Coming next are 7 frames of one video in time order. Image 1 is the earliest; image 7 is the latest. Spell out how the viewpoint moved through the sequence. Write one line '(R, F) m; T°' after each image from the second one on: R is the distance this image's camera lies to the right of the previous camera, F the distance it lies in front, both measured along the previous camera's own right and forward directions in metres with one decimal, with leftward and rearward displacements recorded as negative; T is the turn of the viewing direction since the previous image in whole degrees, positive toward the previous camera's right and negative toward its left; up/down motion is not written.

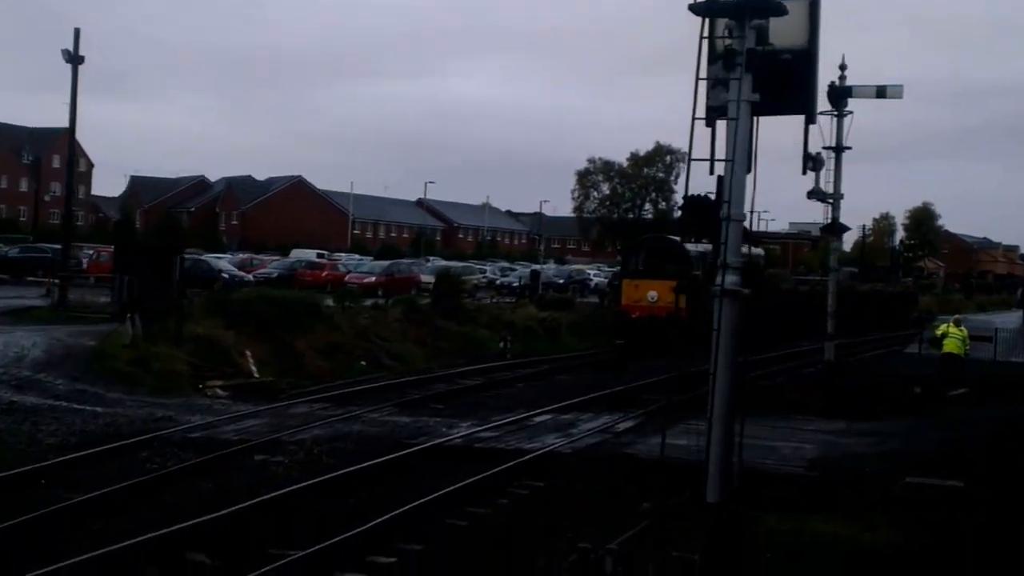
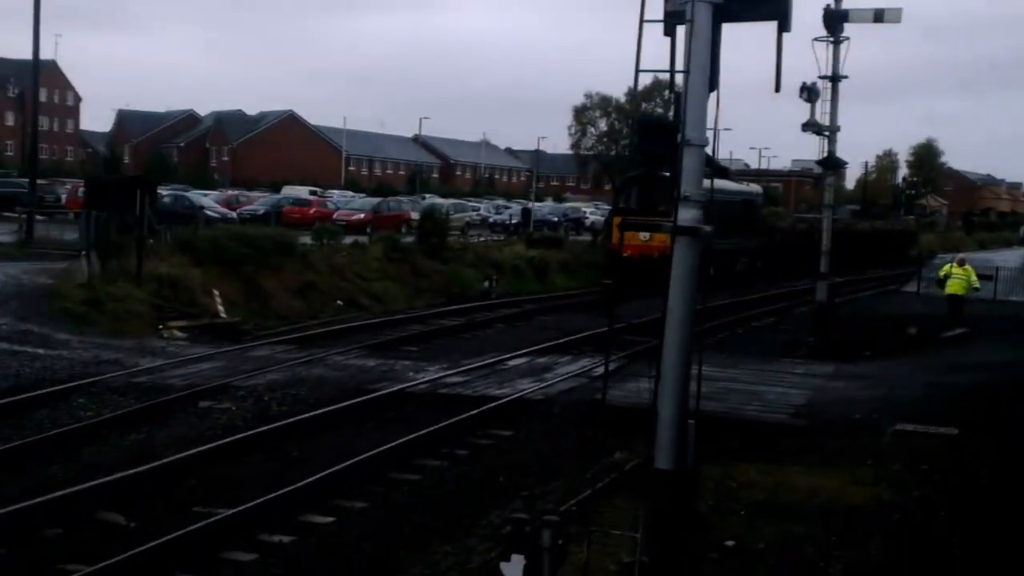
(+0.3, +0.9) m; 0°
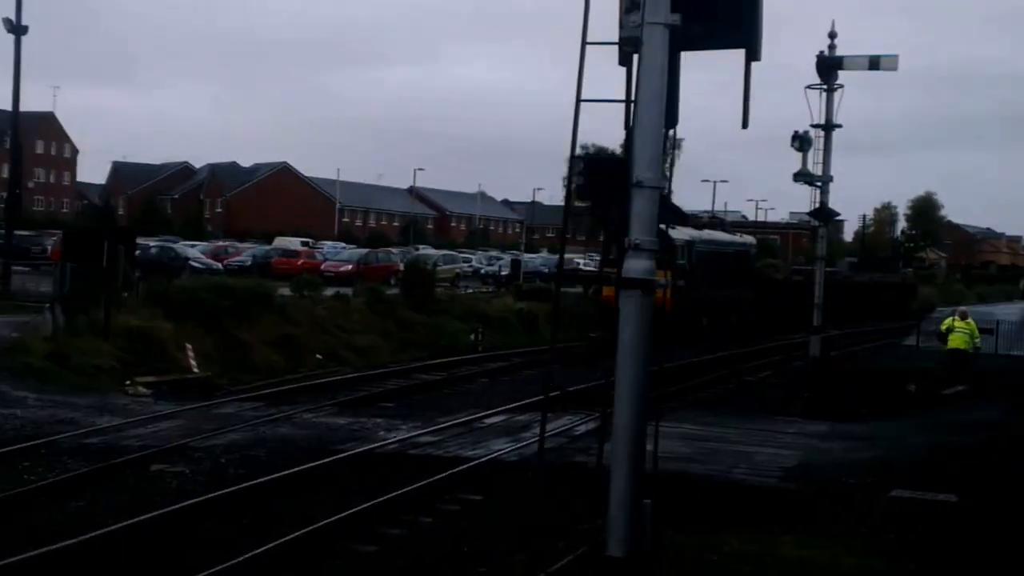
(+0.2, +0.6) m; 0°
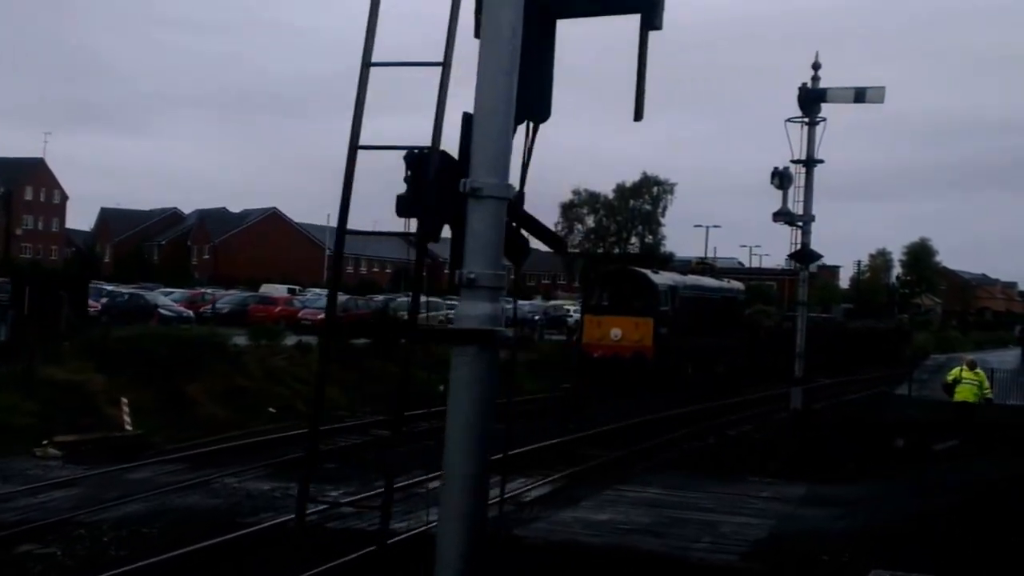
(+0.6, +1.3) m; 0°
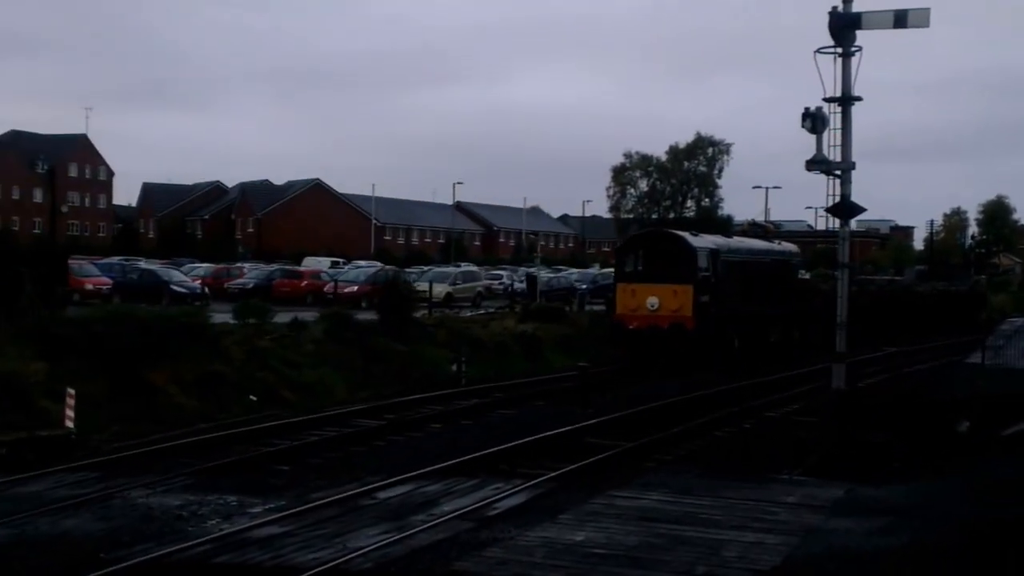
(+0.9, +2.4) m; -3°
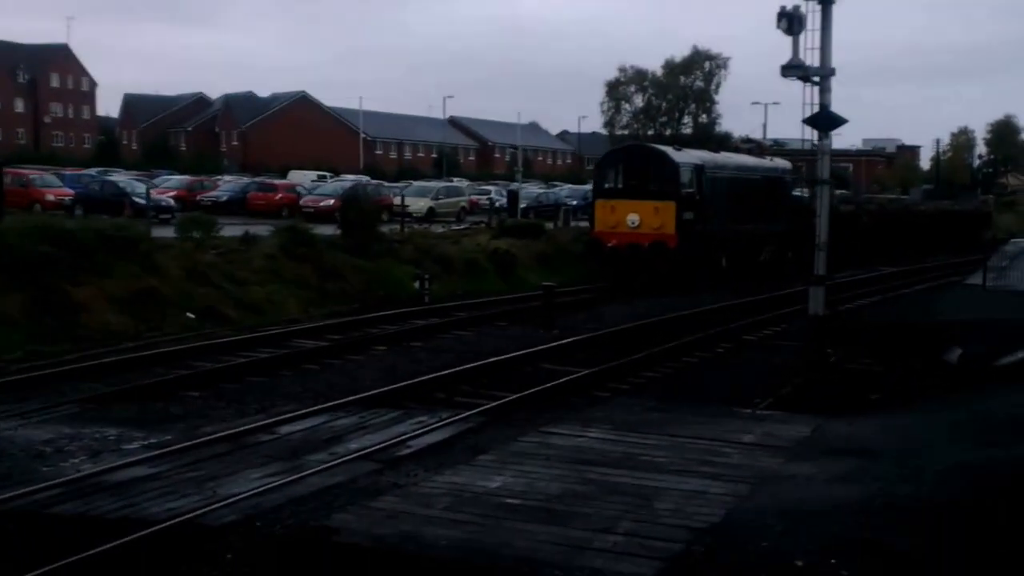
(+0.6, +1.4) m; 0°
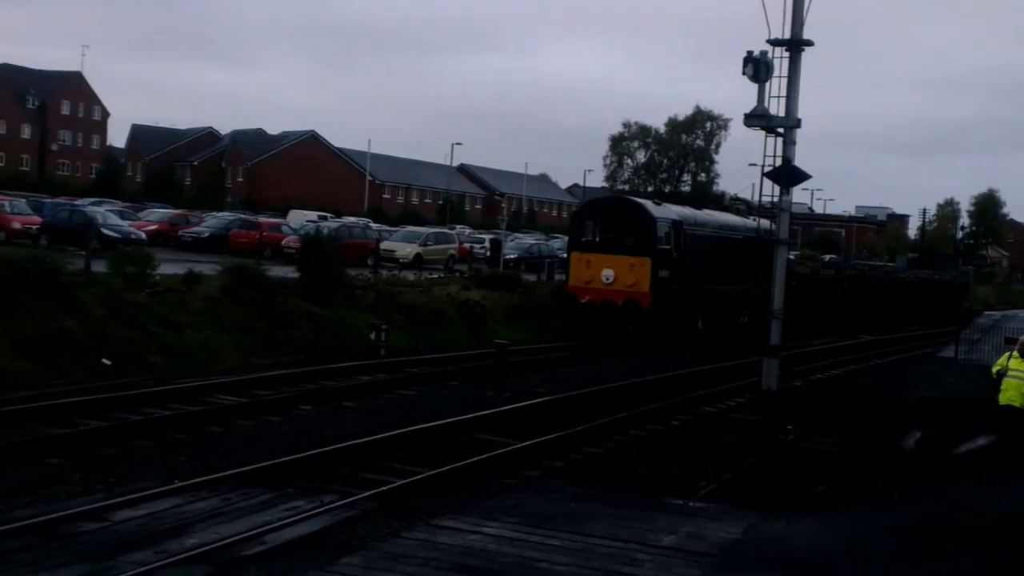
(+0.8, +1.3) m; -1°
